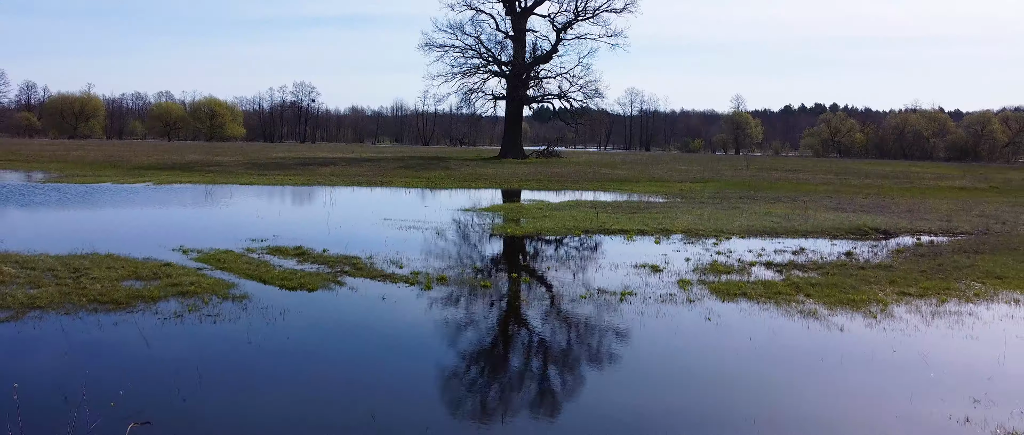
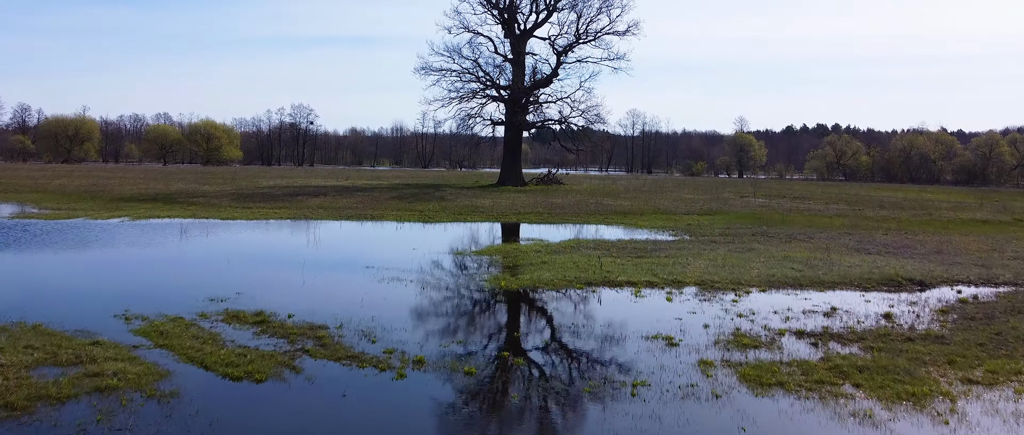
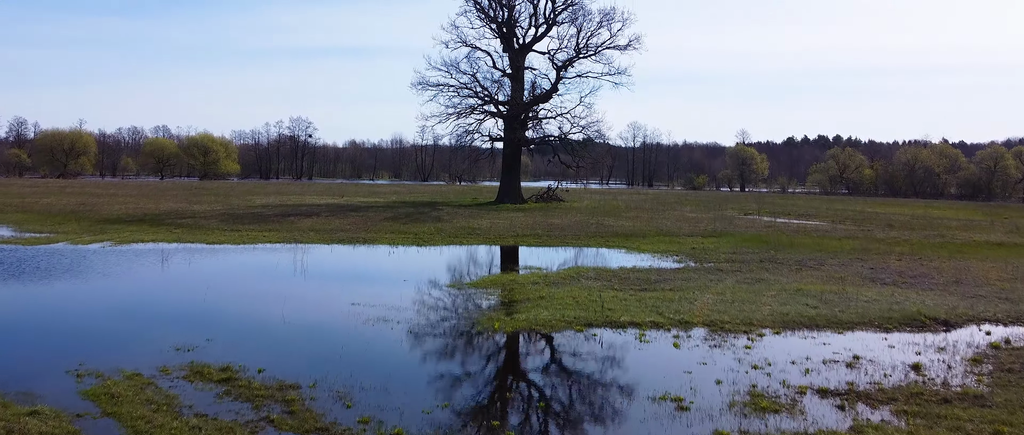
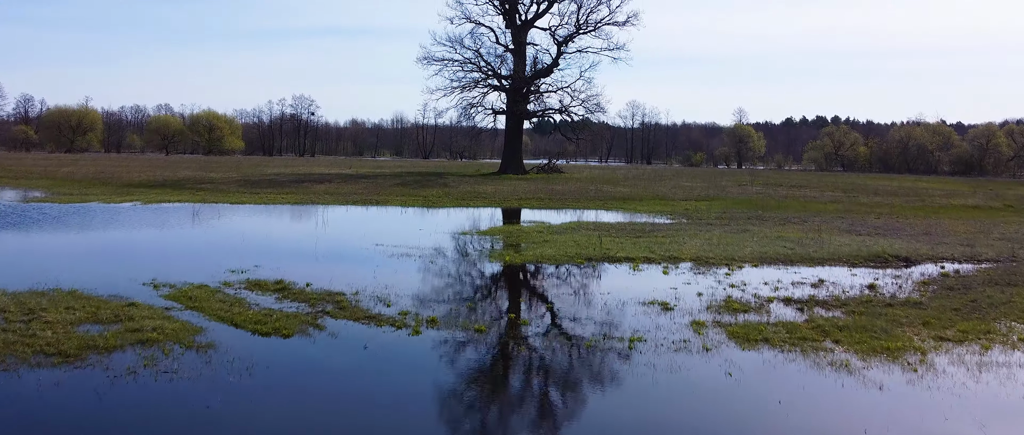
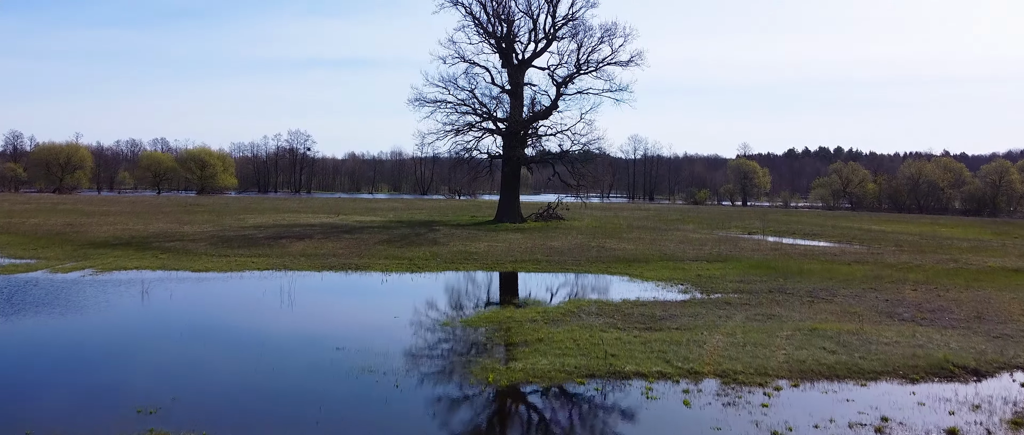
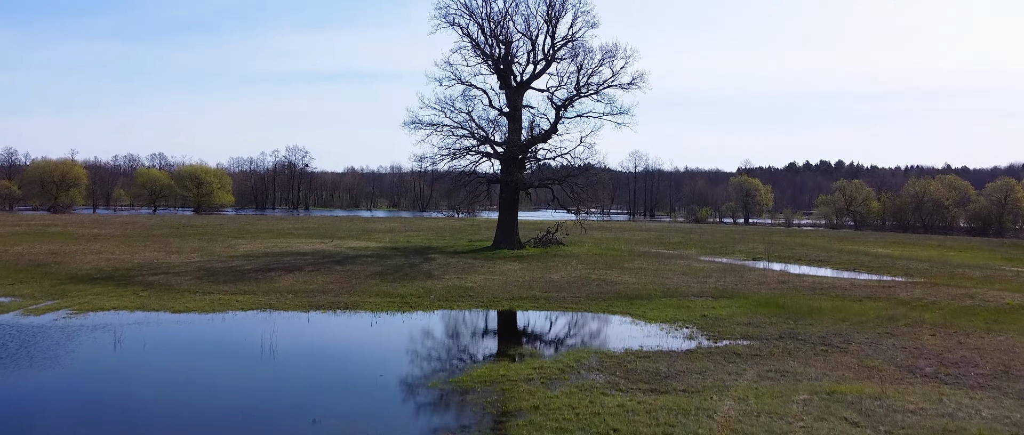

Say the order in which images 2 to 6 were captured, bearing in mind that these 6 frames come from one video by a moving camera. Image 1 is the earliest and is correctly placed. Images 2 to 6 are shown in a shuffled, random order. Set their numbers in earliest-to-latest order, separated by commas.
4, 2, 3, 5, 6
